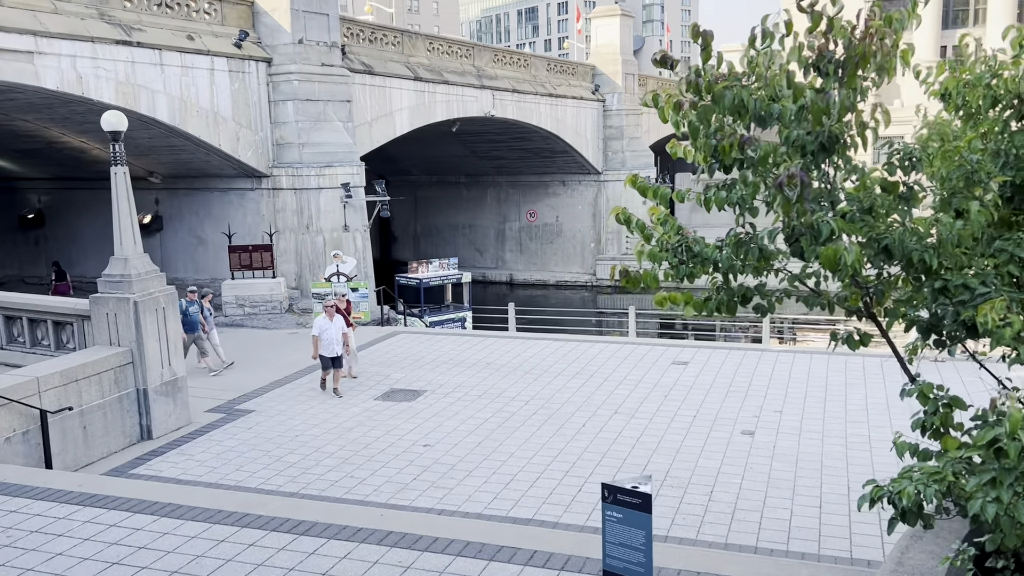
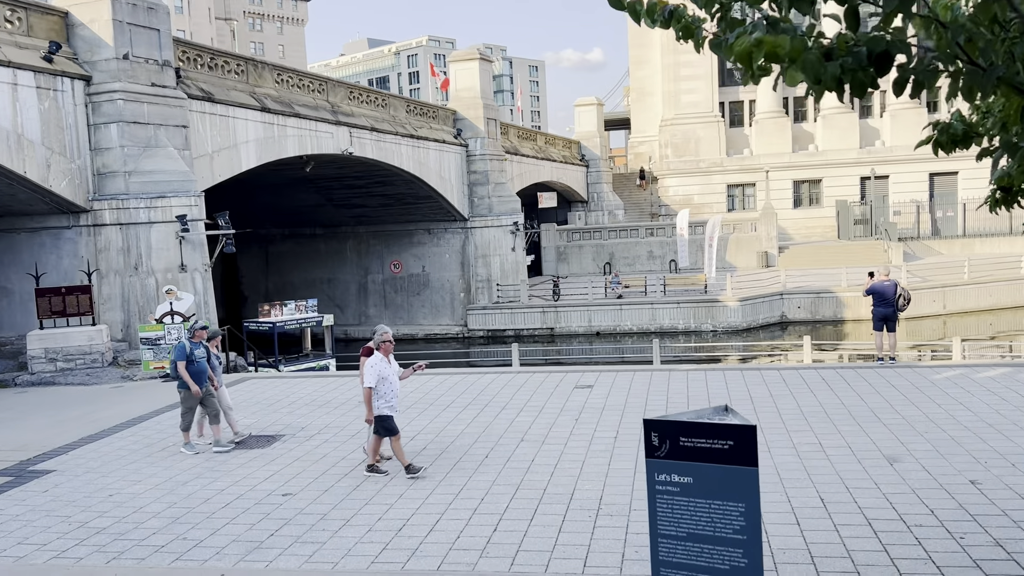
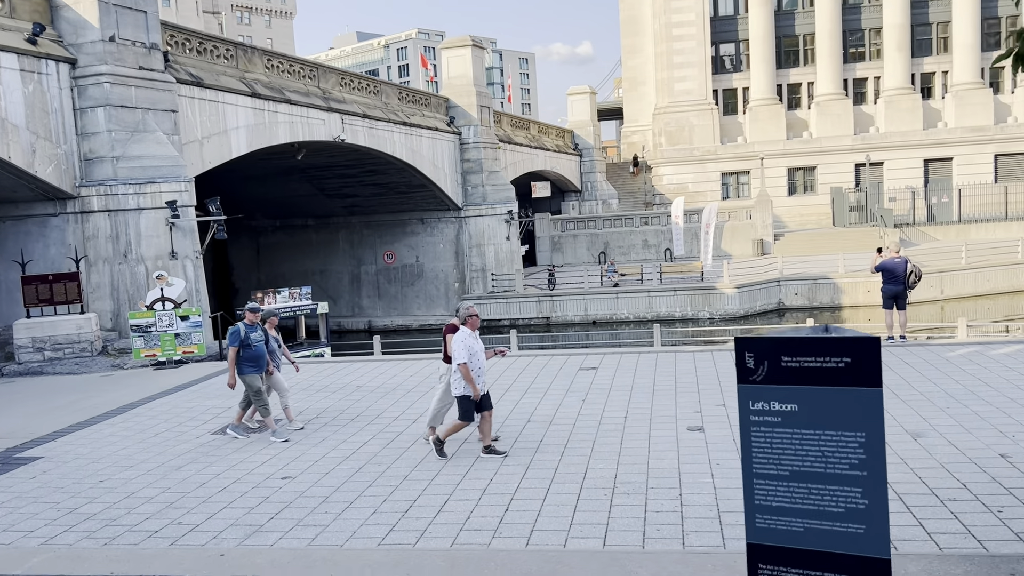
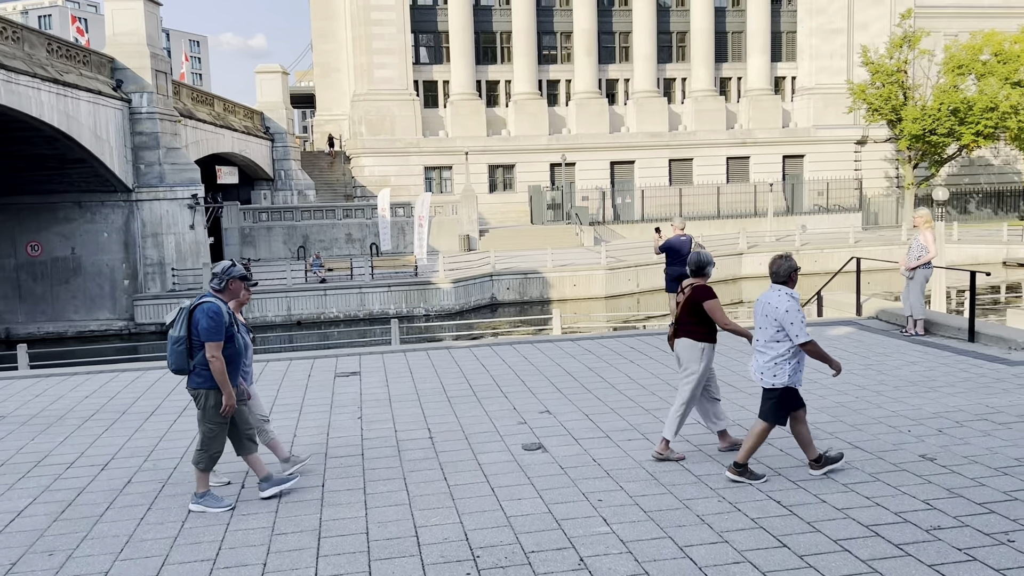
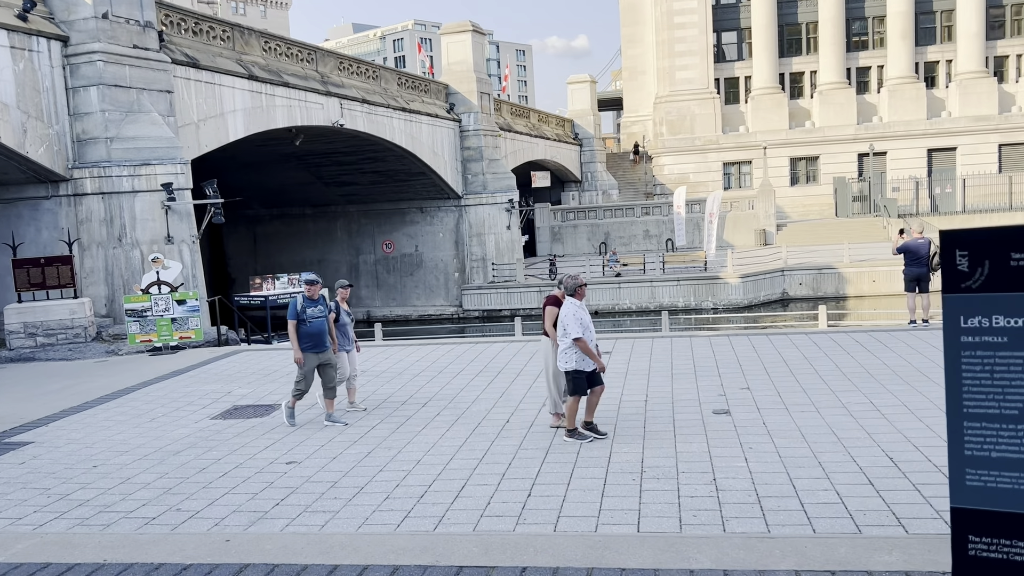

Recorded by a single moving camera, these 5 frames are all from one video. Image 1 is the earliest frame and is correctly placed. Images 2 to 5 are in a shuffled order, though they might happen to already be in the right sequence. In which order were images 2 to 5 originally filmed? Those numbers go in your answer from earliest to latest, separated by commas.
2, 3, 5, 4
